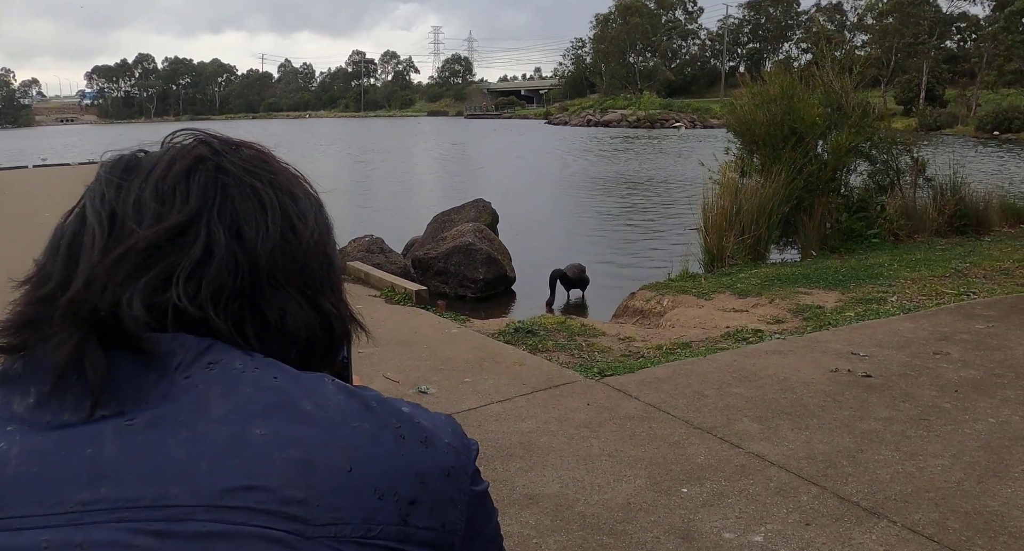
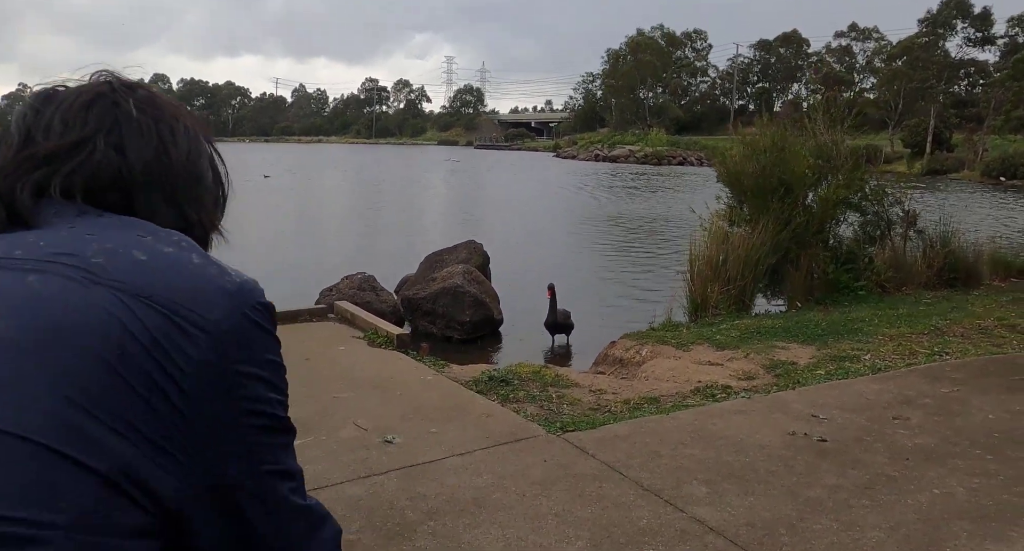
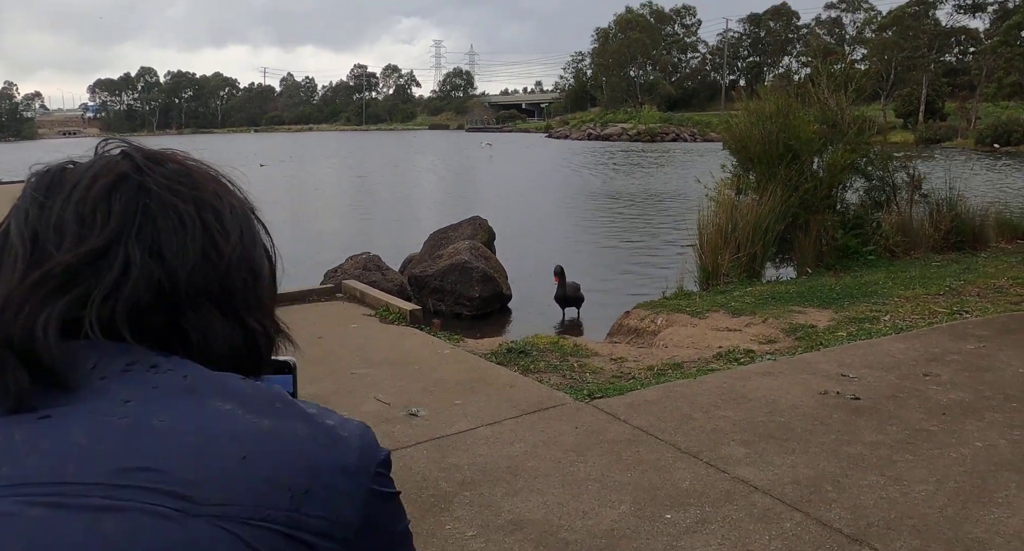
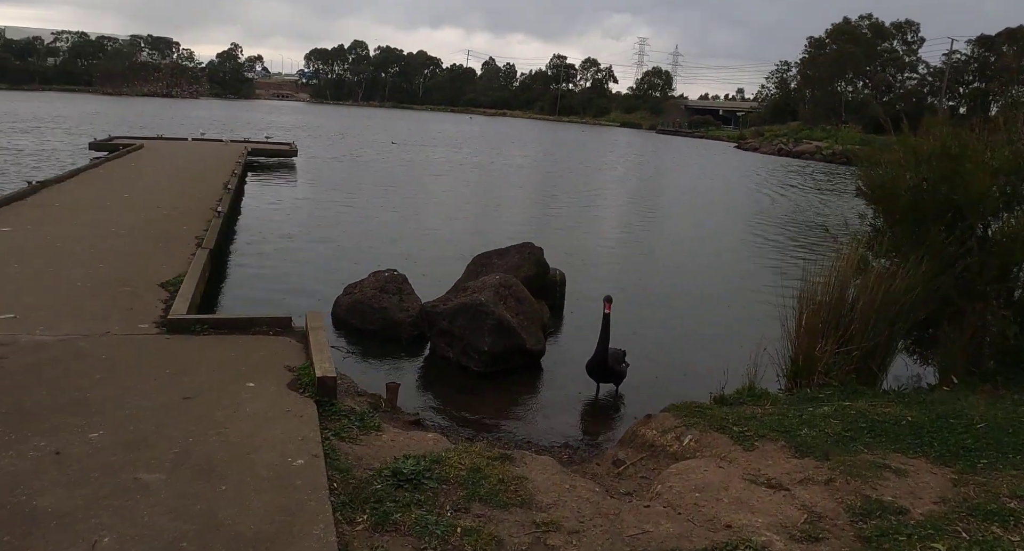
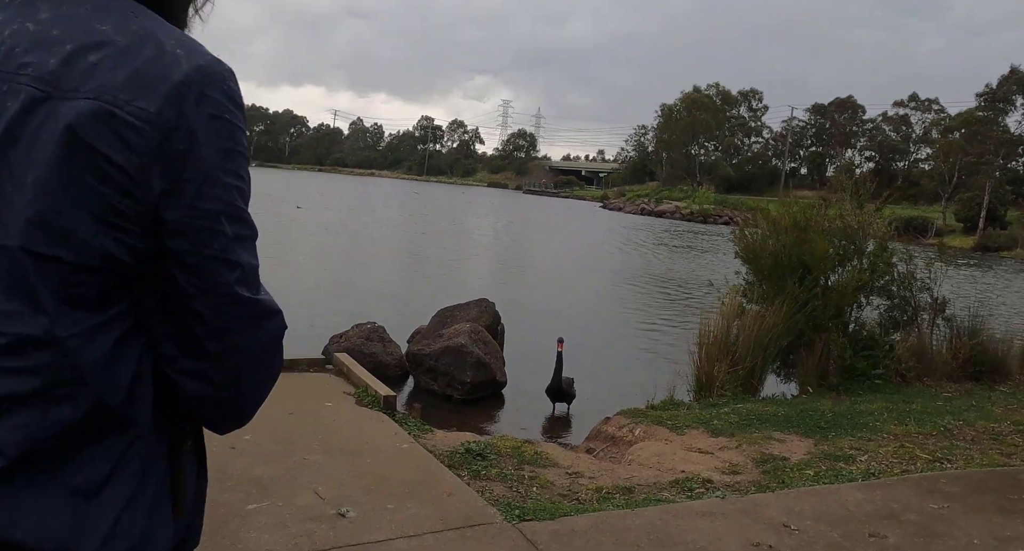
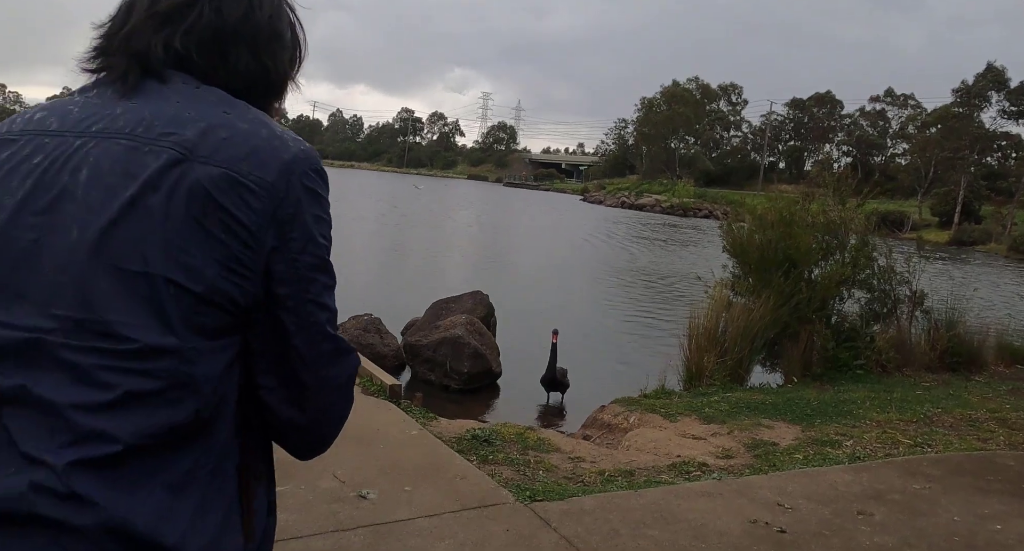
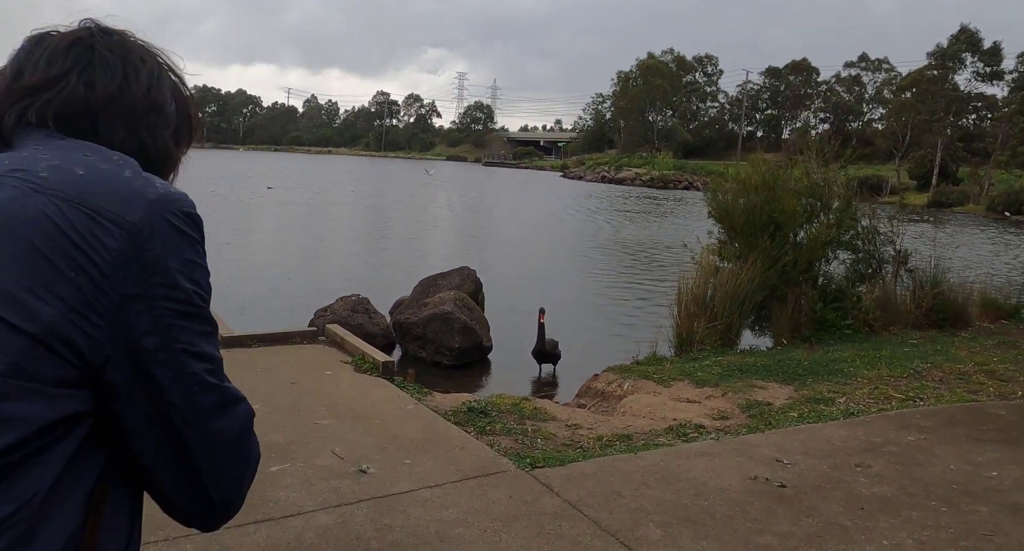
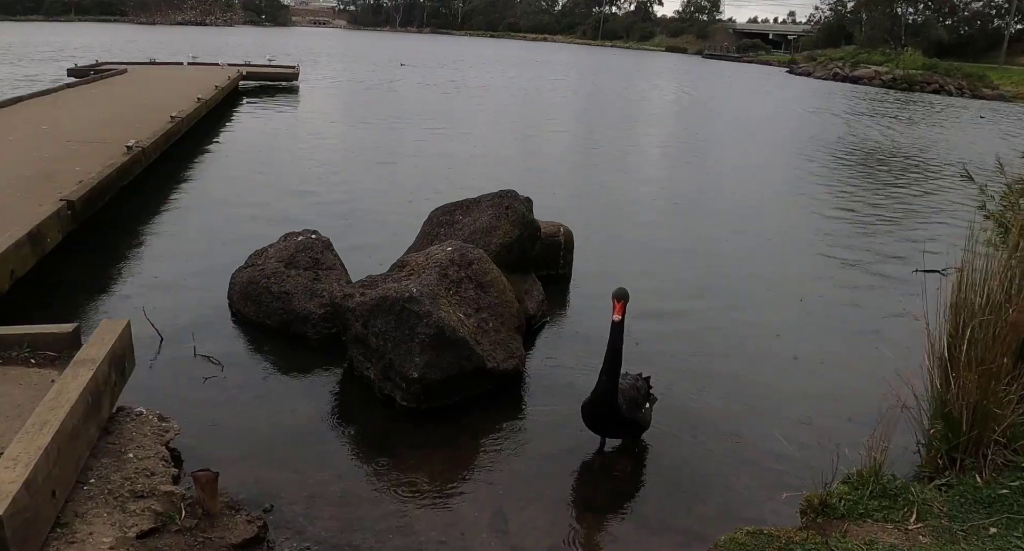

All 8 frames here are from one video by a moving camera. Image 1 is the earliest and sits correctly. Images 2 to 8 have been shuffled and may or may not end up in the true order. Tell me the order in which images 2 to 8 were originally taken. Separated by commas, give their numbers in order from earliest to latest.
3, 2, 7, 6, 5, 4, 8
